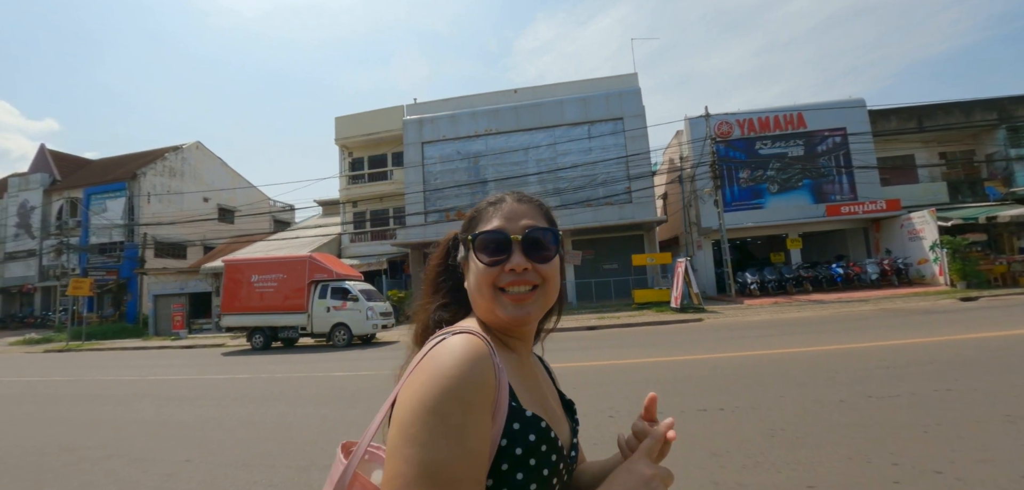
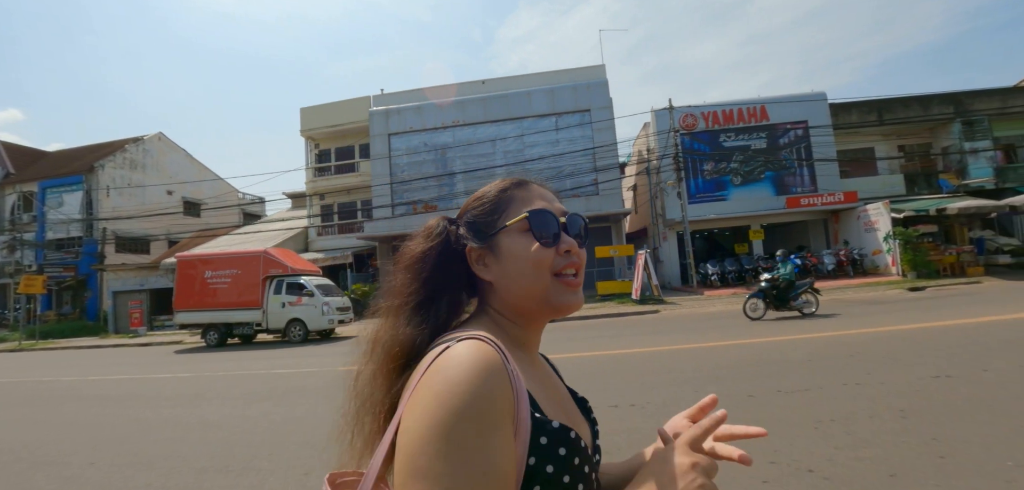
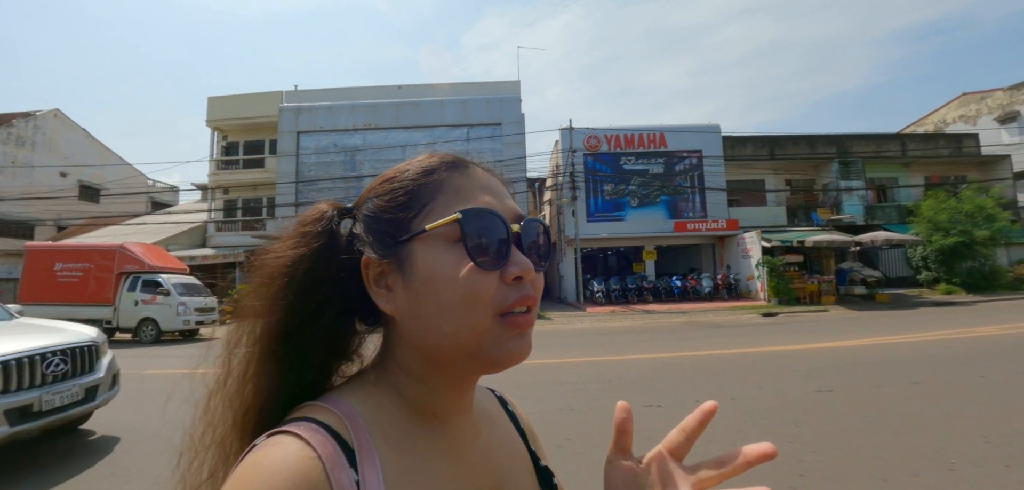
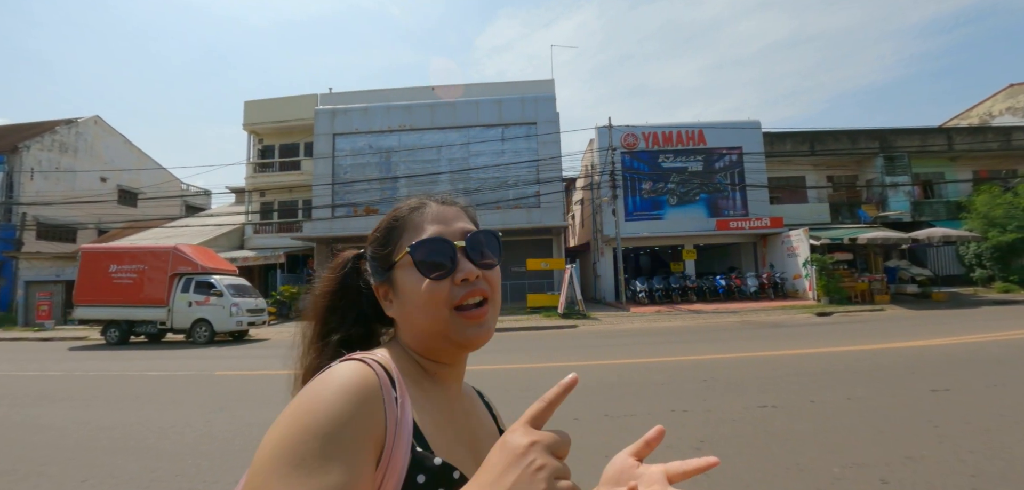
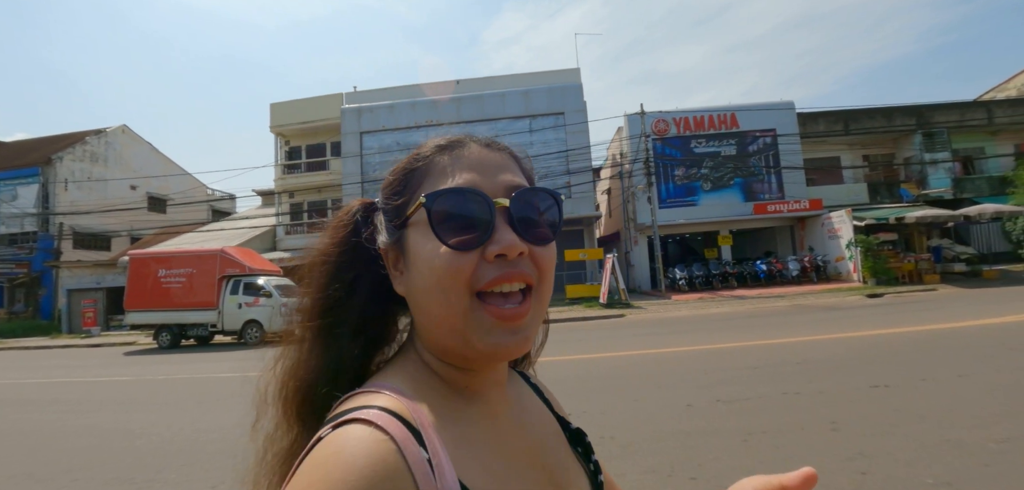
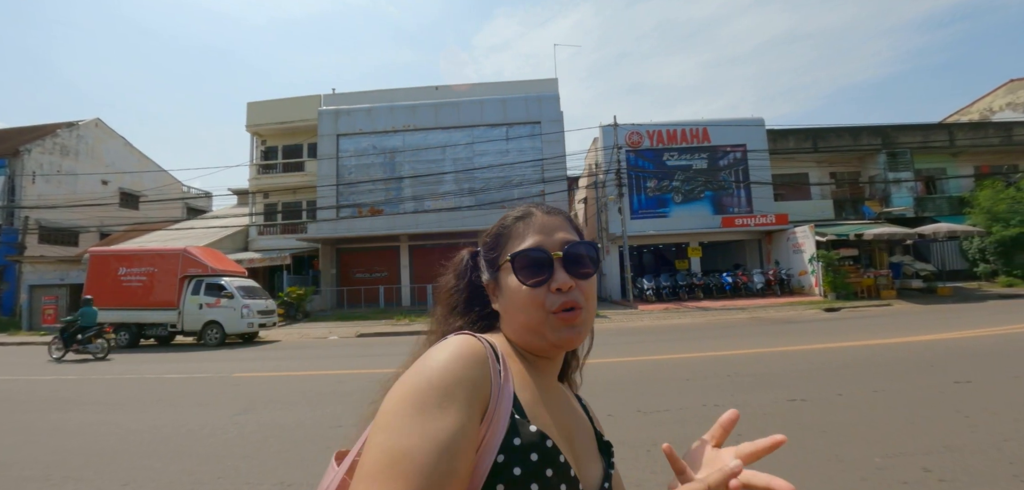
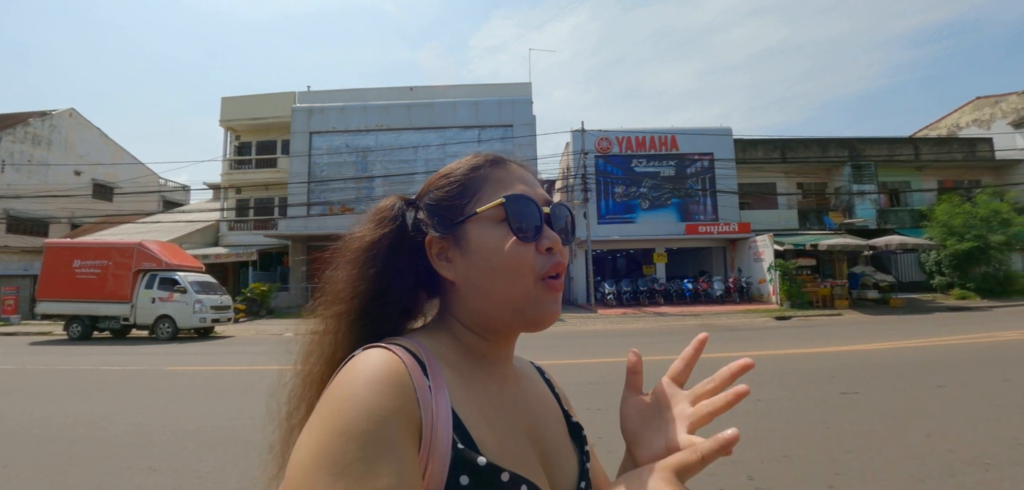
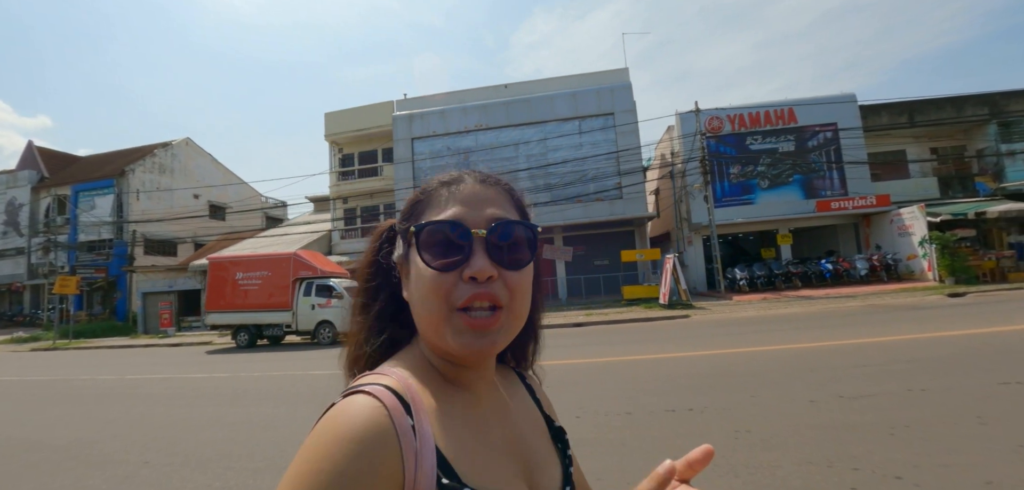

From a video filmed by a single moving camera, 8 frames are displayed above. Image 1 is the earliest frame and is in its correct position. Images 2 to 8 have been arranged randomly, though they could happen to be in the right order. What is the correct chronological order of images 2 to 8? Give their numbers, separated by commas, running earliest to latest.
8, 2, 5, 6, 4, 7, 3
